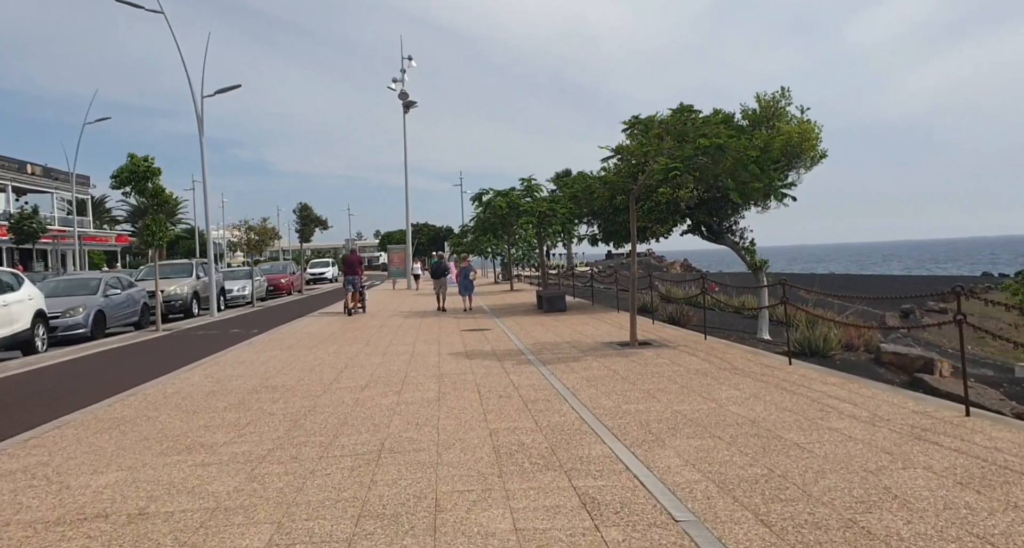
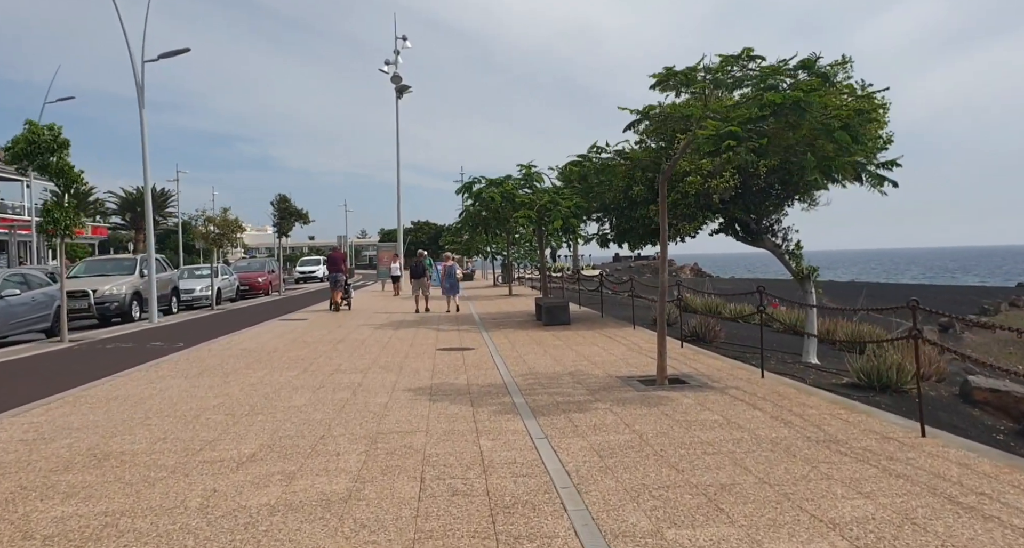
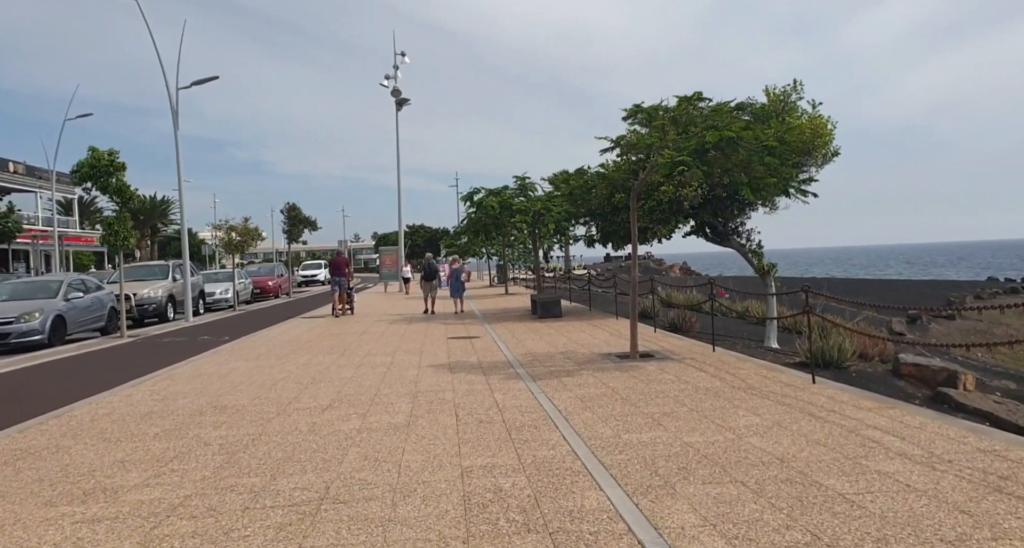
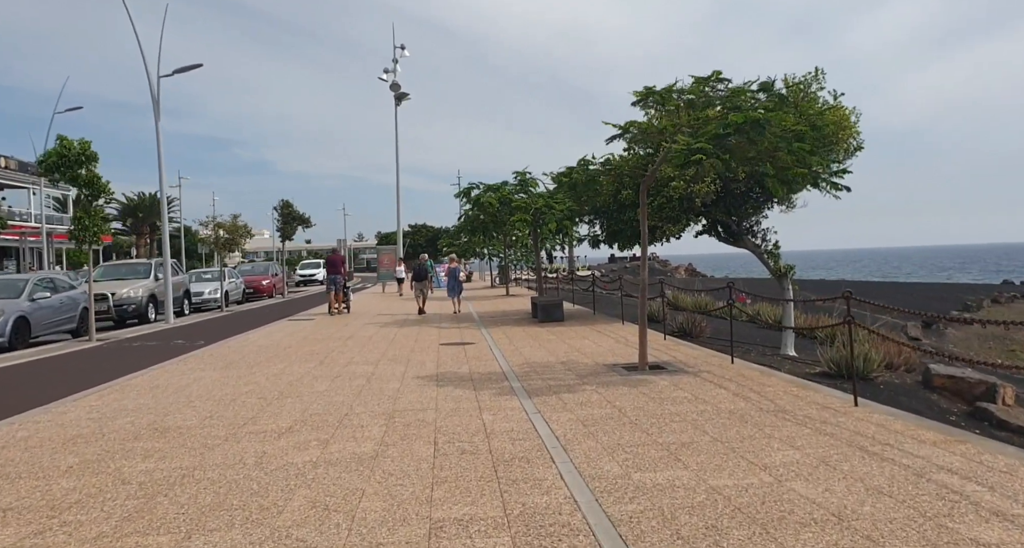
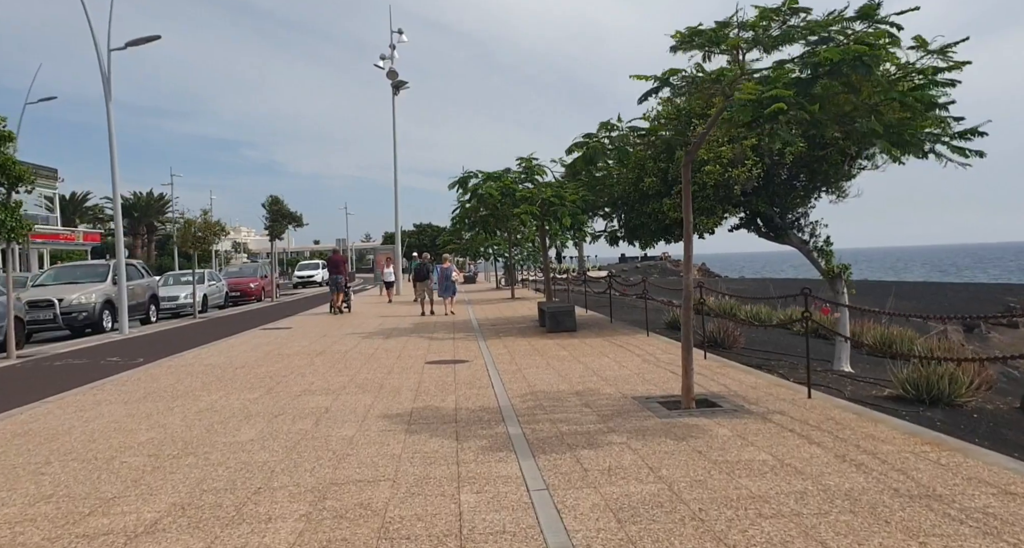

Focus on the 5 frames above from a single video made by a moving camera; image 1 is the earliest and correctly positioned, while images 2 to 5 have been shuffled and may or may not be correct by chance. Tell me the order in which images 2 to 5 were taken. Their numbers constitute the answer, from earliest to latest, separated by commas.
3, 4, 2, 5
